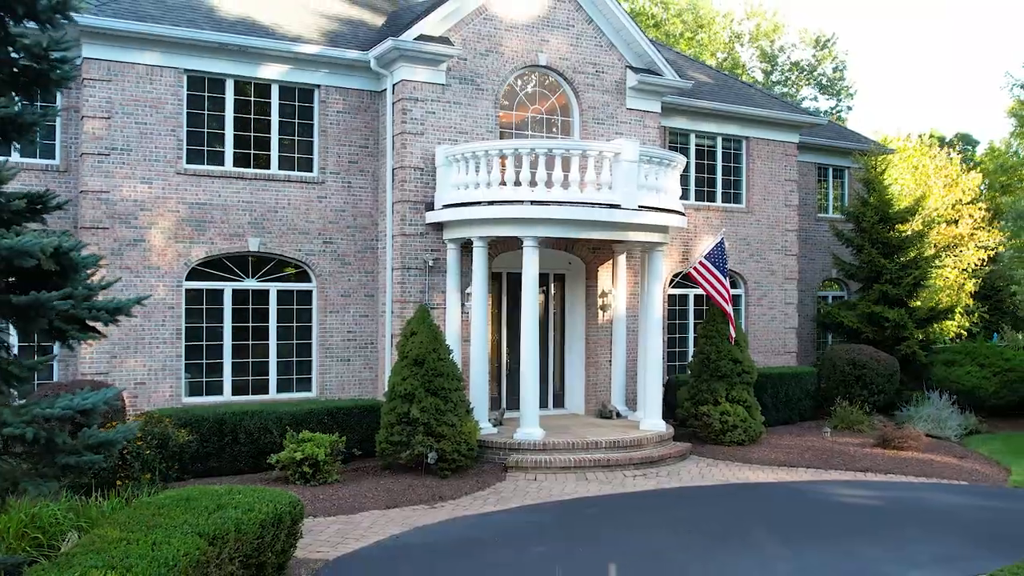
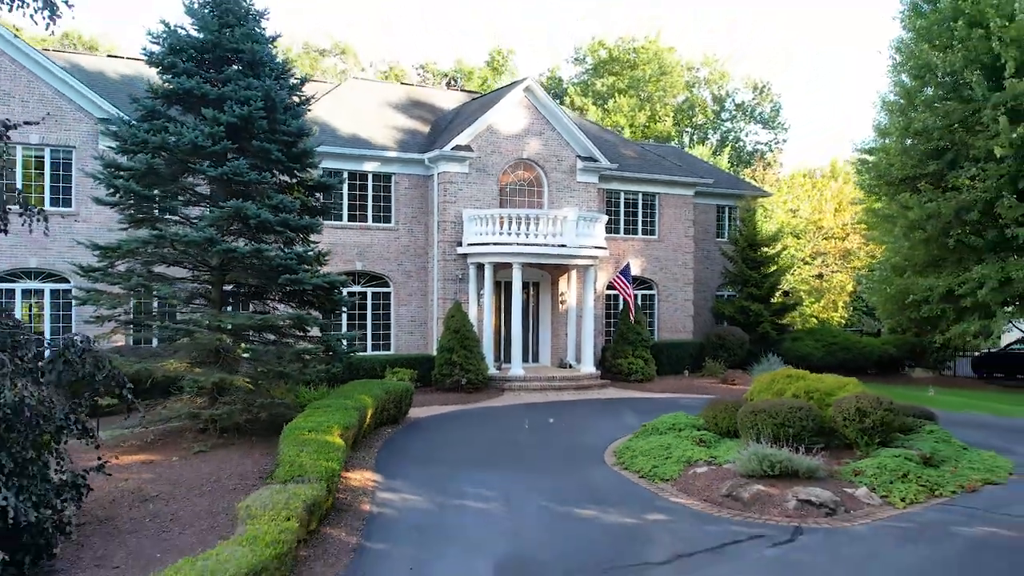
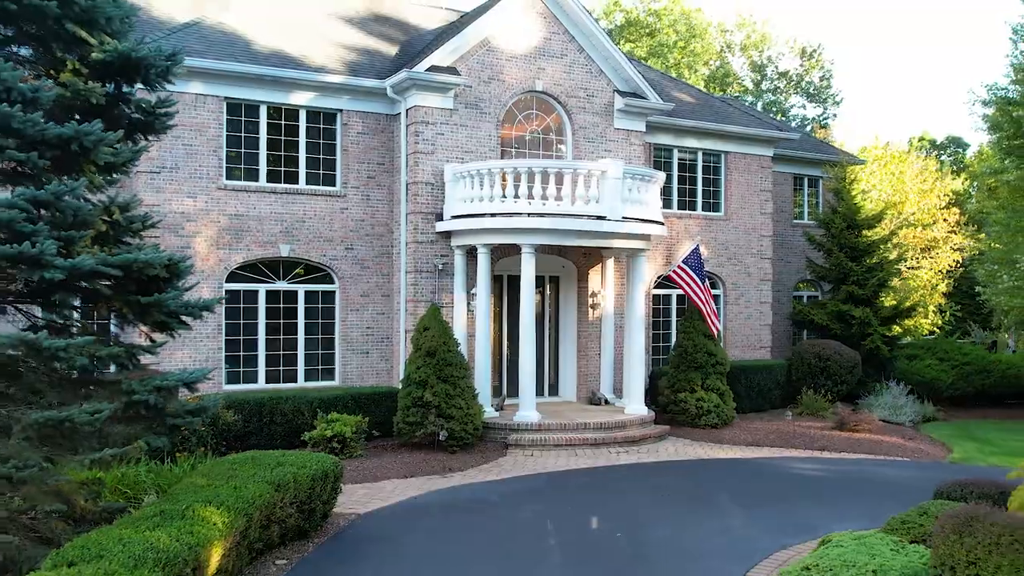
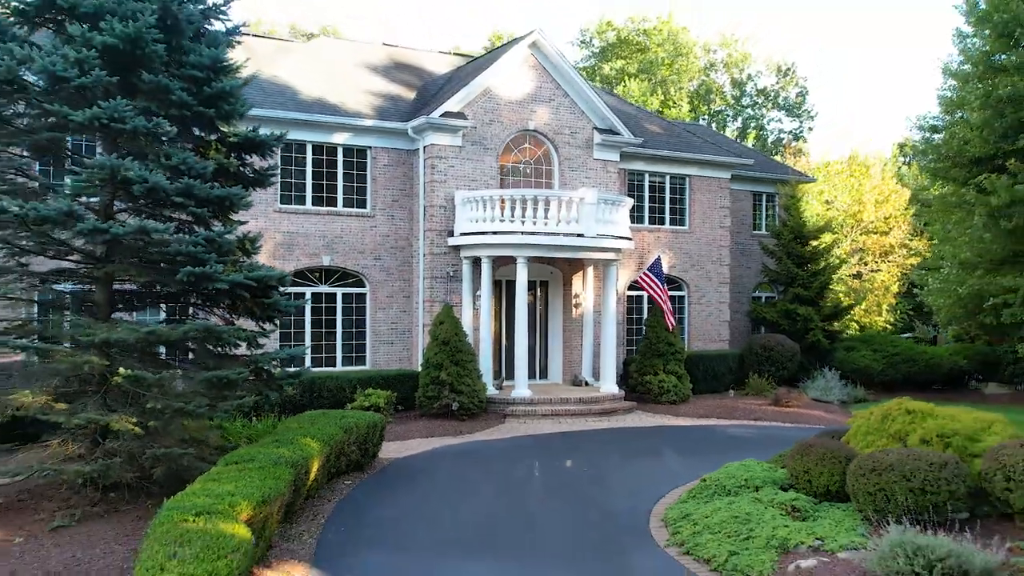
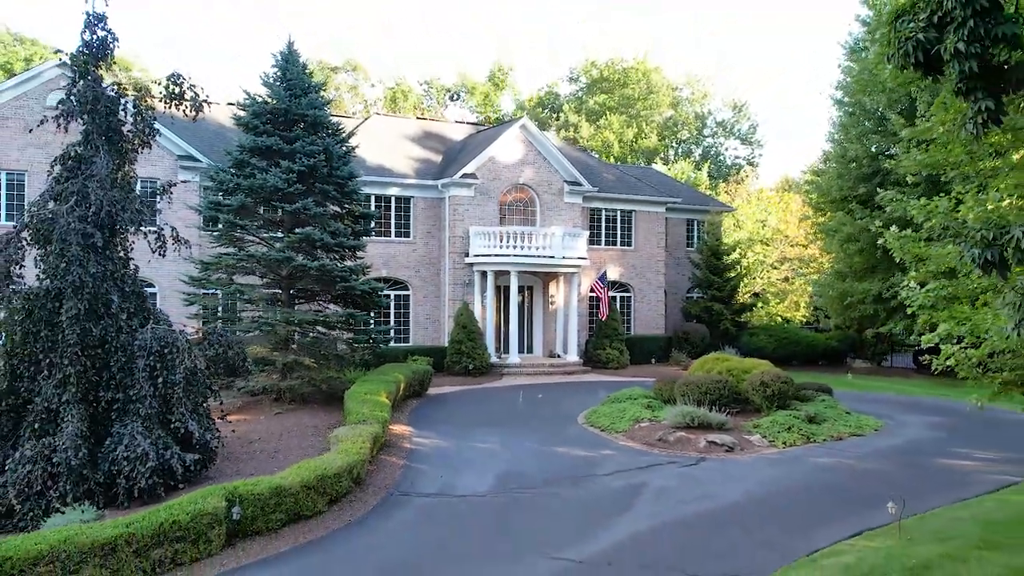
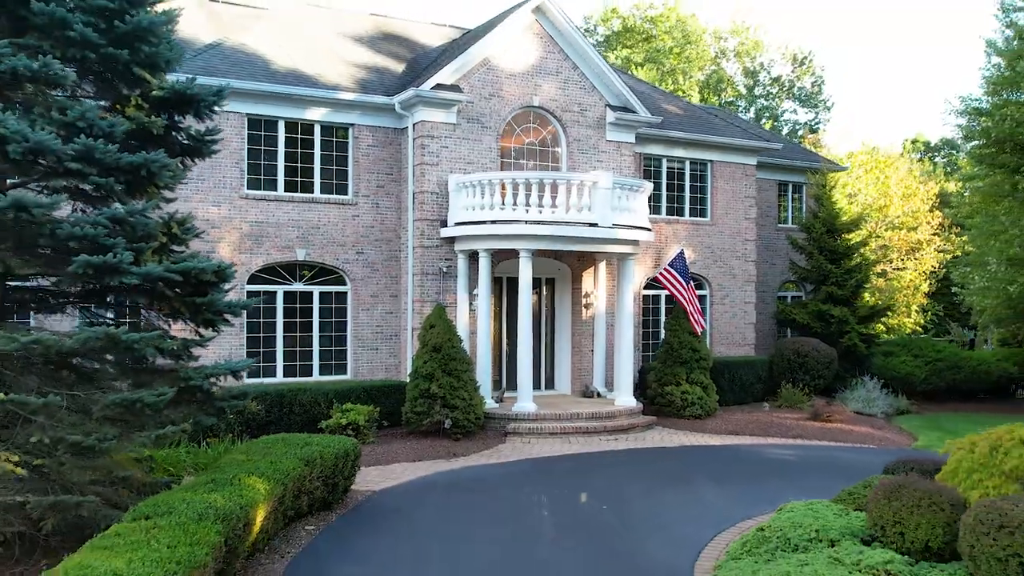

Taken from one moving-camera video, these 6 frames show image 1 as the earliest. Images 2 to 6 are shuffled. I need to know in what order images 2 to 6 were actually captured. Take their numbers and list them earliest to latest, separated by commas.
3, 6, 4, 2, 5
